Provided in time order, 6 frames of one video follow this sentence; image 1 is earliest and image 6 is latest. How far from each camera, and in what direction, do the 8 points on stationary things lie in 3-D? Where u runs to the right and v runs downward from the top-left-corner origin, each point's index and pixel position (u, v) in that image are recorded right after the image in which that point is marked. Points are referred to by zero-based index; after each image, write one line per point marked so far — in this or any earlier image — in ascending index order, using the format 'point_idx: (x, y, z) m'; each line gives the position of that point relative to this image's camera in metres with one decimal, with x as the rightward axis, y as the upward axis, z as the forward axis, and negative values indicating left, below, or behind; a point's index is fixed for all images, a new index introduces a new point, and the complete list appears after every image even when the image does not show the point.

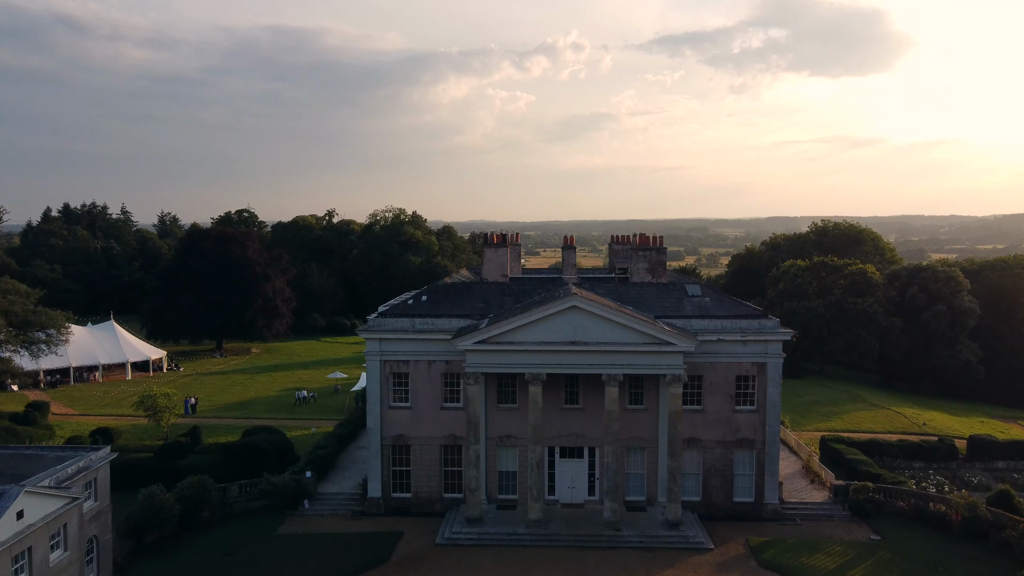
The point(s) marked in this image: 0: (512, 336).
0: (0.0, -1.3, +17.6) m
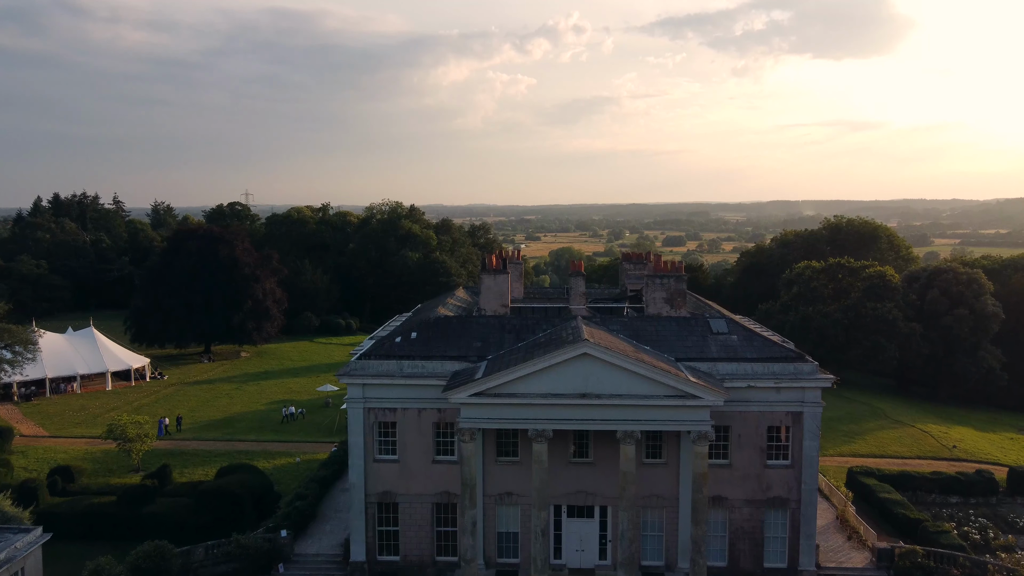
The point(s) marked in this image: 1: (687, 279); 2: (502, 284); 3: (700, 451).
0: (0.0, -2.2, +15.2) m
1: (+4.9, +0.3, +18.9) m
2: (-0.3, +0.1, +19.2) m
3: (+4.2, -3.7, +15.3) m
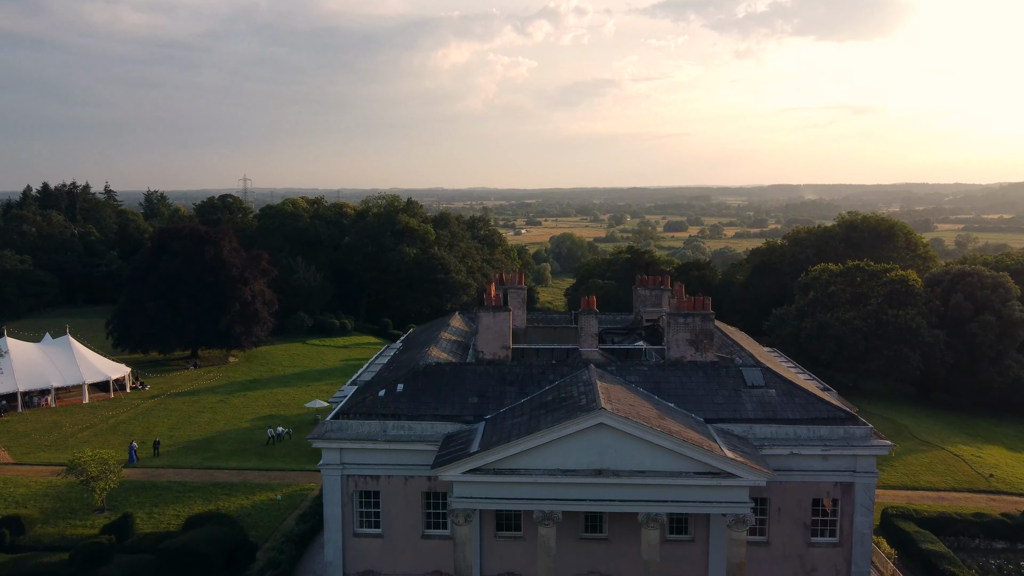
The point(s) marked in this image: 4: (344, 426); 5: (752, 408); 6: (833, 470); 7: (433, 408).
0: (0.0, -3.3, +12.8) m
1: (+4.9, -0.7, +16.5) m
2: (-0.2, -0.9, +16.7) m
3: (+4.3, -4.7, +12.9) m
4: (-3.6, -2.9, +14.5) m
5: (+5.1, -2.6, +14.5) m
6: (+6.7, -3.8, +14.1) m
7: (-1.7, -2.6, +14.7) m
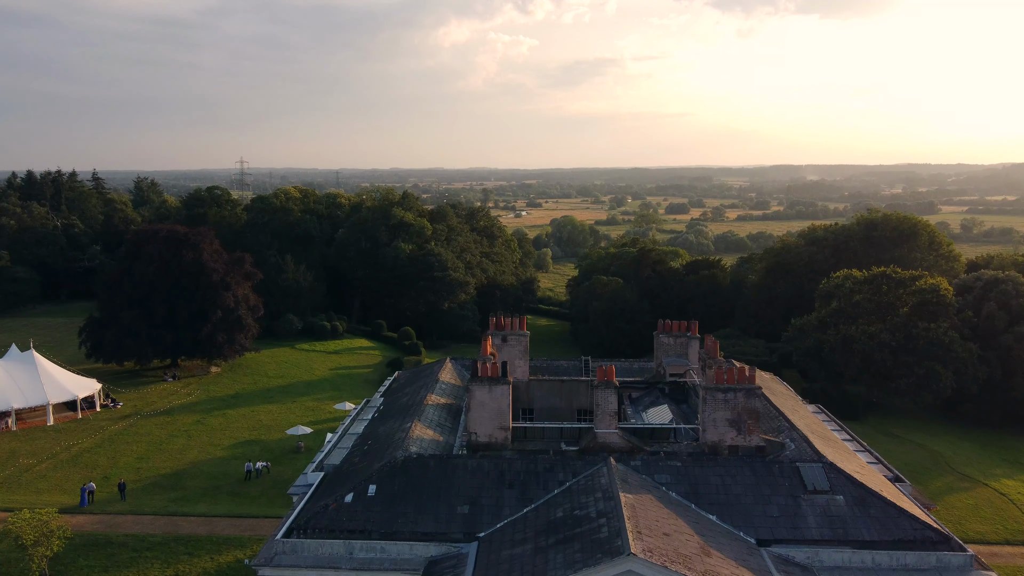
0: (0.0, -4.7, +9.8) m
1: (+4.9, -2.1, +13.3) m
2: (-0.2, -2.2, +13.6) m
3: (+4.3, -6.2, +9.9) m
4: (-3.6, -4.3, +11.4) m
5: (+5.1, -4.0, +11.4) m
6: (+6.7, -5.2, +11.0) m
7: (-1.7, -4.0, +11.6) m
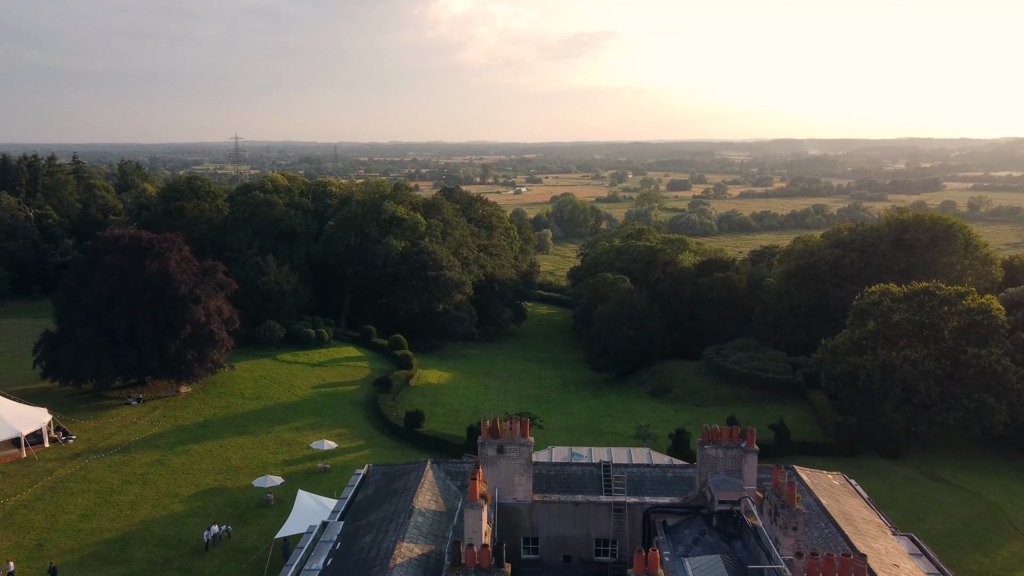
0: (0.0, -6.9, +5.6) m
1: (+4.9, -4.1, +9.0) m
2: (-0.3, -4.2, +9.3) m
3: (+4.2, -8.3, +5.8) m
4: (-3.6, -6.4, +7.2) m
5: (+5.1, -6.1, +7.2) m
6: (+6.6, -7.3, +6.9) m
7: (-1.8, -6.1, +7.4) m
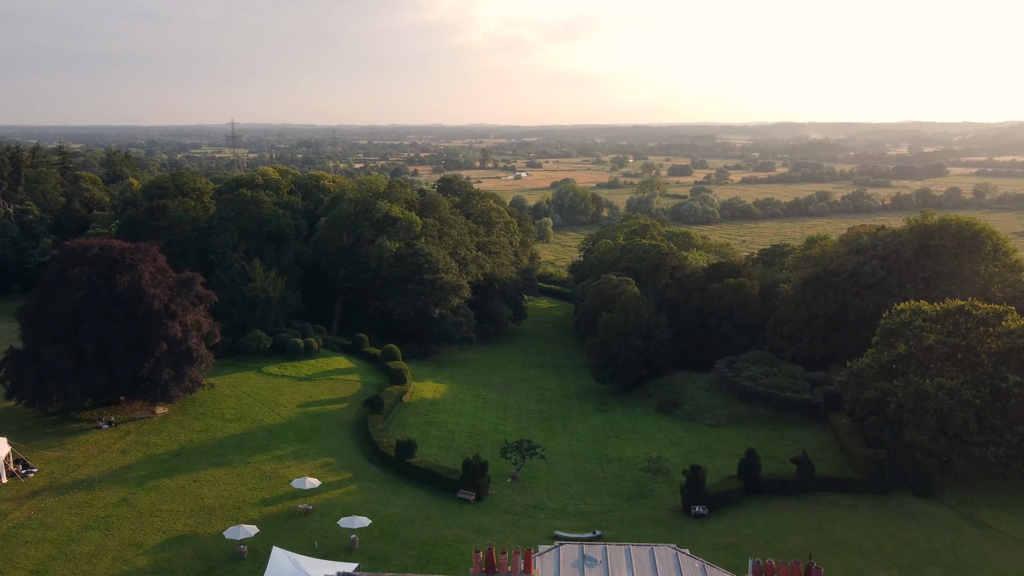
0: (0.0, -8.6, +2.8) m
1: (+4.9, -5.7, +6.1) m
2: (-0.3, -5.8, +6.4) m
3: (+4.2, -10.0, +3.0) m
4: (-3.6, -8.1, +4.4) m
5: (+5.1, -7.7, +4.4) m
6: (+6.6, -9.0, +4.0) m
7: (-1.8, -7.7, +4.6) m
